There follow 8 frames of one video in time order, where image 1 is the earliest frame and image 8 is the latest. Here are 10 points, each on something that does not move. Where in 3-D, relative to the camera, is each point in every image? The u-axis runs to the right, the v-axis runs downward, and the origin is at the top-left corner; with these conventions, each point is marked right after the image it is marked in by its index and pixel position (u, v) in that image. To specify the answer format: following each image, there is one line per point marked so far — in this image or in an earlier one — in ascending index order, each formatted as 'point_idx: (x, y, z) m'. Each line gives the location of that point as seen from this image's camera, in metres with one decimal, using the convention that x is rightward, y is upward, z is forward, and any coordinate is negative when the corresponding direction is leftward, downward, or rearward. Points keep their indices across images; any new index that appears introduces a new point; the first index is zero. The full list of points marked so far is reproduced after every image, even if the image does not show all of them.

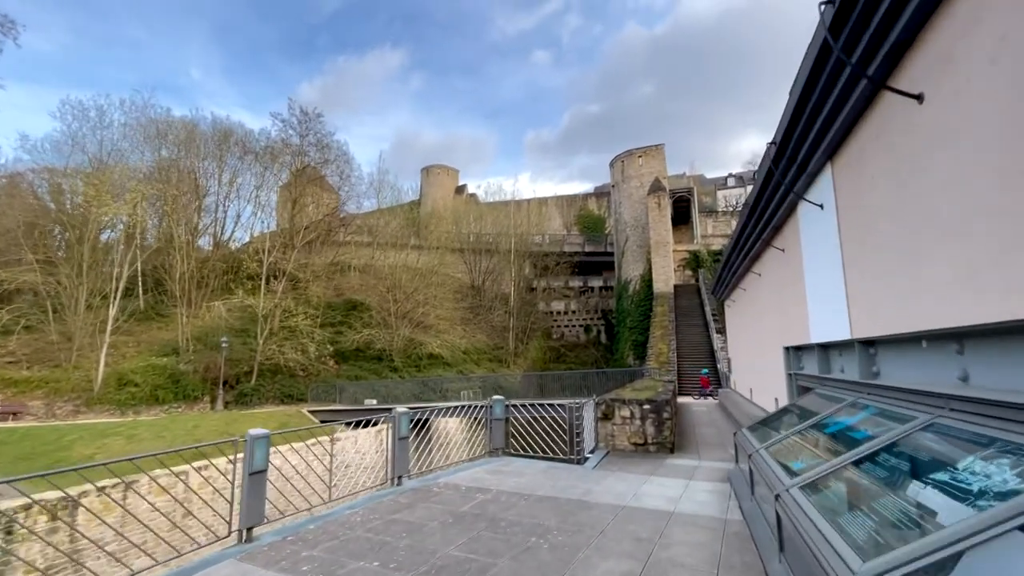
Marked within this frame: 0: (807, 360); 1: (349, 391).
0: (+3.3, -0.8, +5.3) m
1: (-6.8, -4.2, +19.9) m
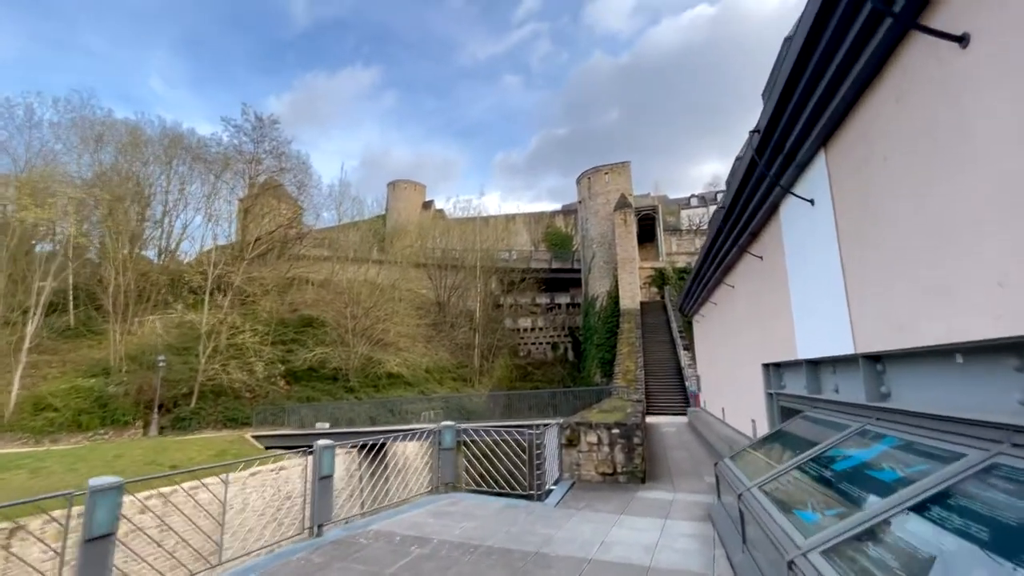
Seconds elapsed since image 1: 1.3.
0: (+2.8, -0.9, +4.8) m
1: (-8.2, -4.8, +18.5) m
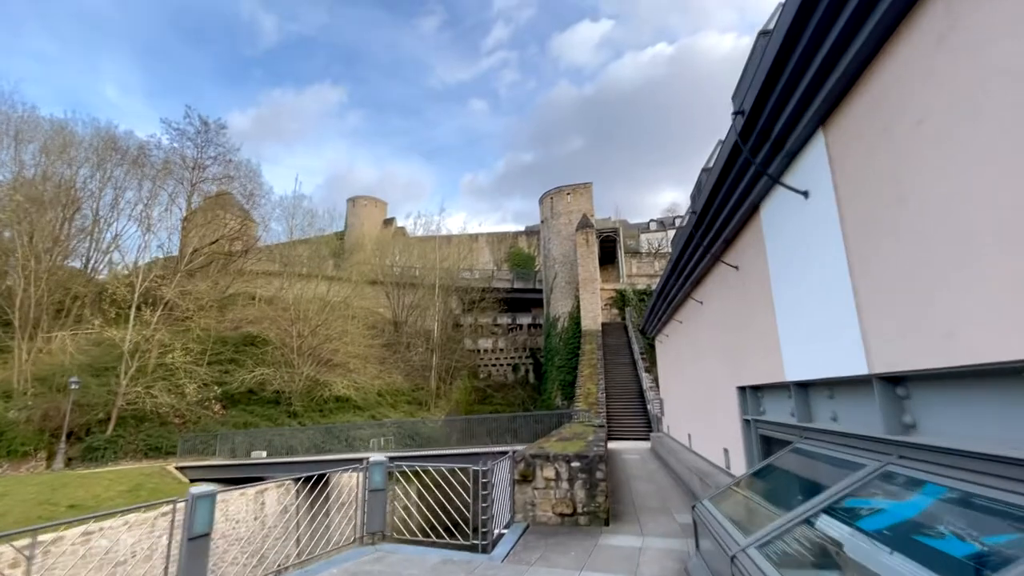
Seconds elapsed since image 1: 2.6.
0: (+2.3, -1.0, +4.2) m
1: (-9.8, -5.3, +16.8) m
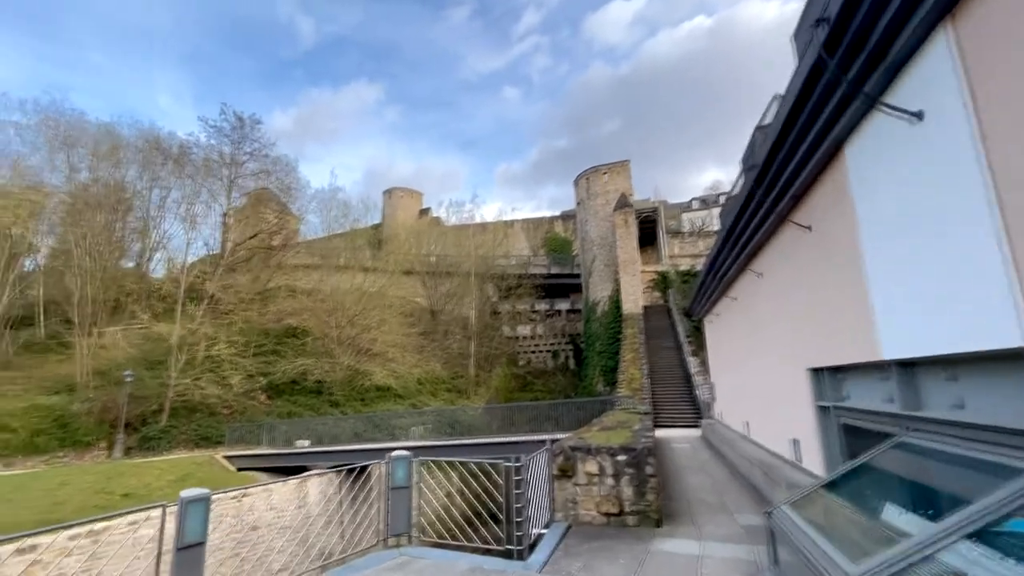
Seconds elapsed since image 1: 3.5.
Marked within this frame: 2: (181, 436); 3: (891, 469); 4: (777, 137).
0: (+2.6, -0.7, +3.5) m
1: (-8.3, -5.1, +17.2) m
2: (-11.8, -5.3, +17.1) m
3: (+2.2, -1.0, +2.7) m
4: (+2.1, +1.2, +3.9) m
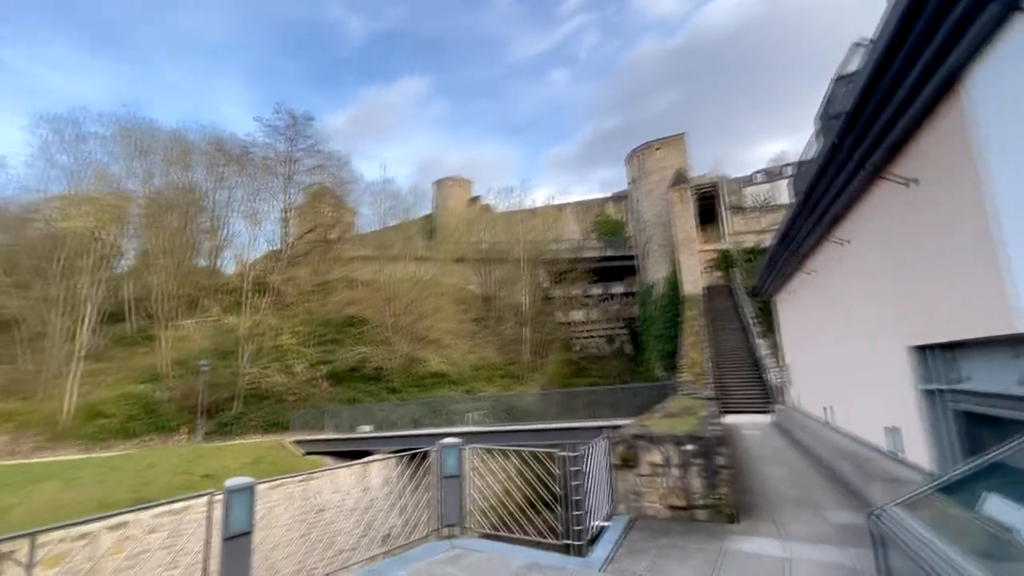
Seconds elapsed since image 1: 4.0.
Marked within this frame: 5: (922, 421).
0: (+2.9, -0.5, +2.9) m
1: (-6.3, -4.7, +17.8) m
2: (-9.8, -5.0, +18.1) m
3: (+2.4, -0.8, +2.2) m
4: (+2.5, +1.5, +3.4) m
5: (+3.3, -1.1, +3.8) m
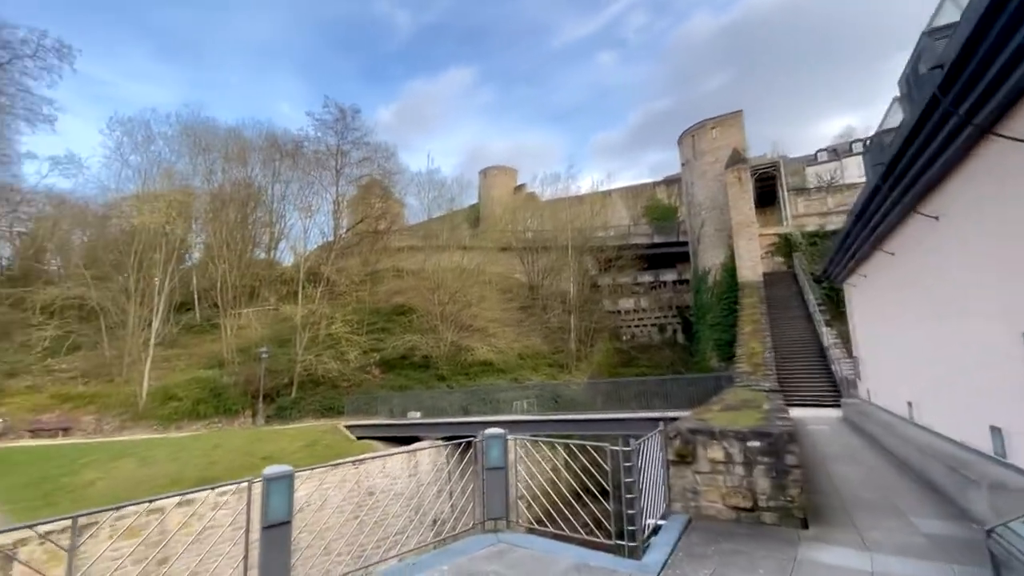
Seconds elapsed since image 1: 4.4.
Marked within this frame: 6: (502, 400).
0: (+3.2, -0.4, +2.4) m
1: (-4.5, -4.3, +18.2) m
2: (-7.9, -4.7, +18.8) m
3: (+2.6, -0.7, +1.7) m
4: (+2.7, +1.6, +2.8) m
5: (+3.6, -0.9, +3.3) m
6: (-0.4, -4.0, +17.2) m
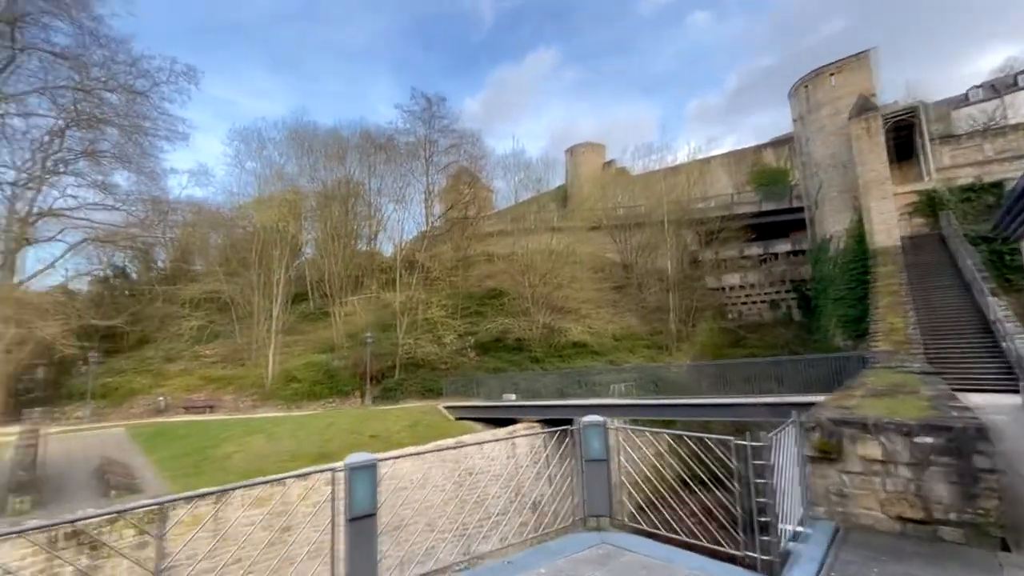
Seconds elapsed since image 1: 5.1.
0: (+3.5, -0.1, +1.4) m
1: (-0.9, -3.7, +18.4) m
2: (-4.1, -4.1, +19.7) m
3: (+2.9, -0.5, +0.8) m
4: (+3.1, +1.9, +1.8) m
5: (+4.1, -0.6, +2.2) m
6: (+3.0, -3.3, +16.6) m
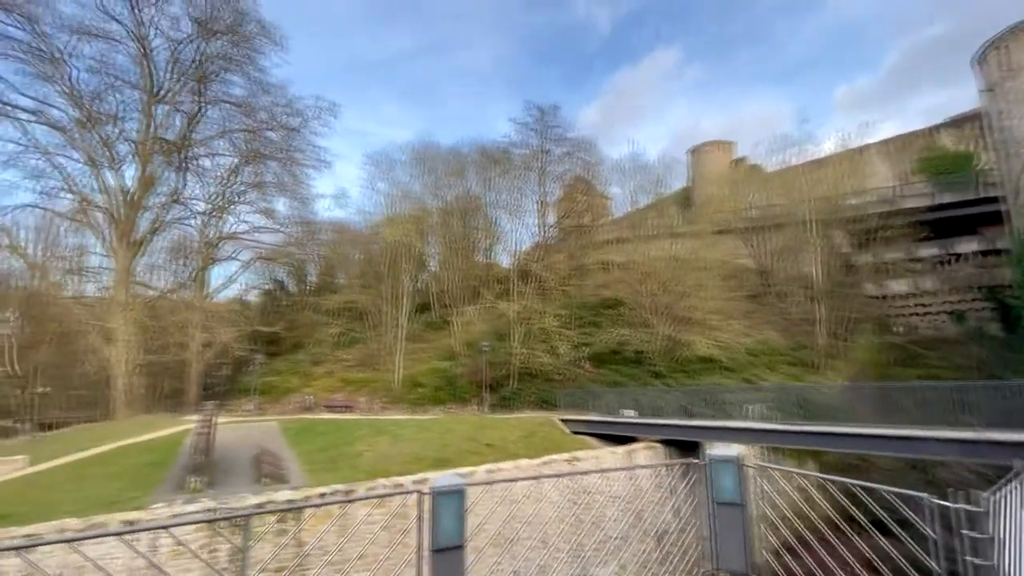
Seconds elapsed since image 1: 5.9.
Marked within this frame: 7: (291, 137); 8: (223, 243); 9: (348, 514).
0: (+3.6, -0.1, +0.1) m
1: (+3.5, -4.0, +17.7) m
2: (+0.6, -4.5, +19.7) m
3: (+2.8, -0.4, -0.2) m
4: (+3.3, +1.9, +0.7) m
5: (+4.4, -0.6, +0.7) m
6: (+6.8, -3.6, +15.0) m
7: (-7.0, +4.8, +15.1) m
8: (-9.1, +1.4, +14.9) m
9: (-2.7, -3.8, +8.0) m
